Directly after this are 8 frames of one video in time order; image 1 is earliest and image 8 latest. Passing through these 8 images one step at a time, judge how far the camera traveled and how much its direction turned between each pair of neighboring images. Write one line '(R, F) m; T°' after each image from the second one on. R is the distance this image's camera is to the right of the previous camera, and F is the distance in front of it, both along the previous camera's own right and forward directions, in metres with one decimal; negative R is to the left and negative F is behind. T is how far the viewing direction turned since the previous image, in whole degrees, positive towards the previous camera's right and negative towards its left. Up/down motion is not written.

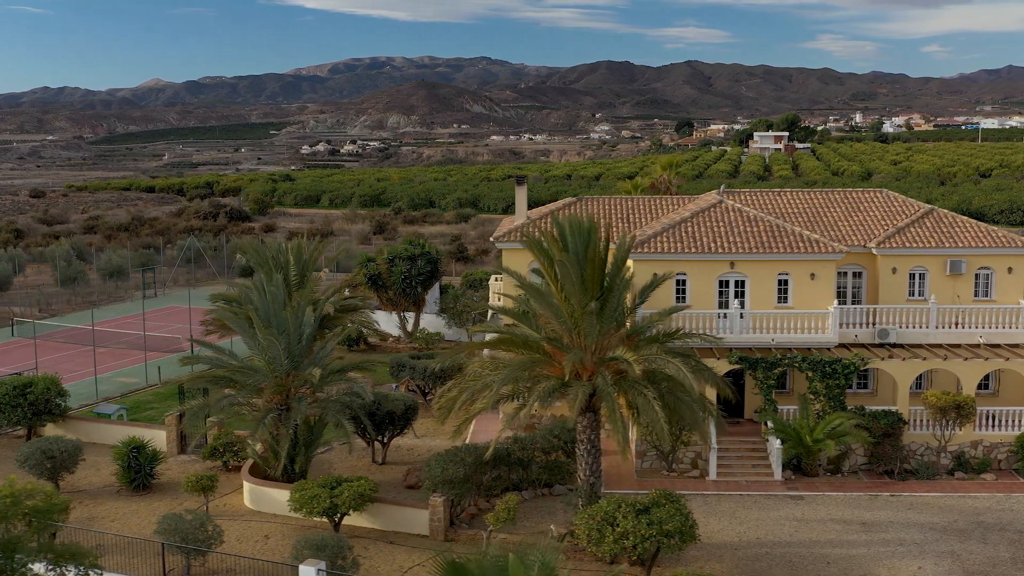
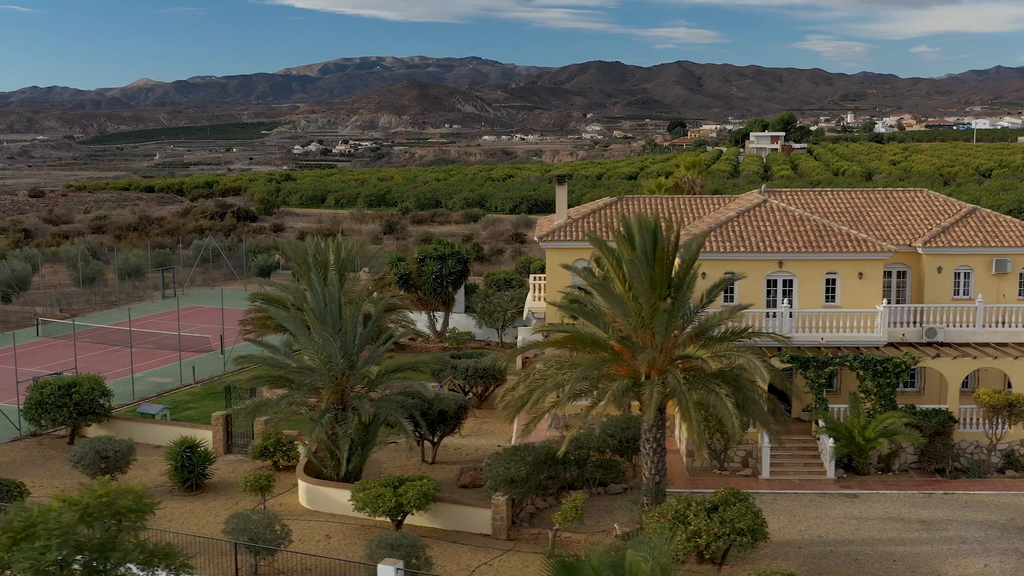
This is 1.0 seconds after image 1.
(-1.2, 0.0) m; 0°
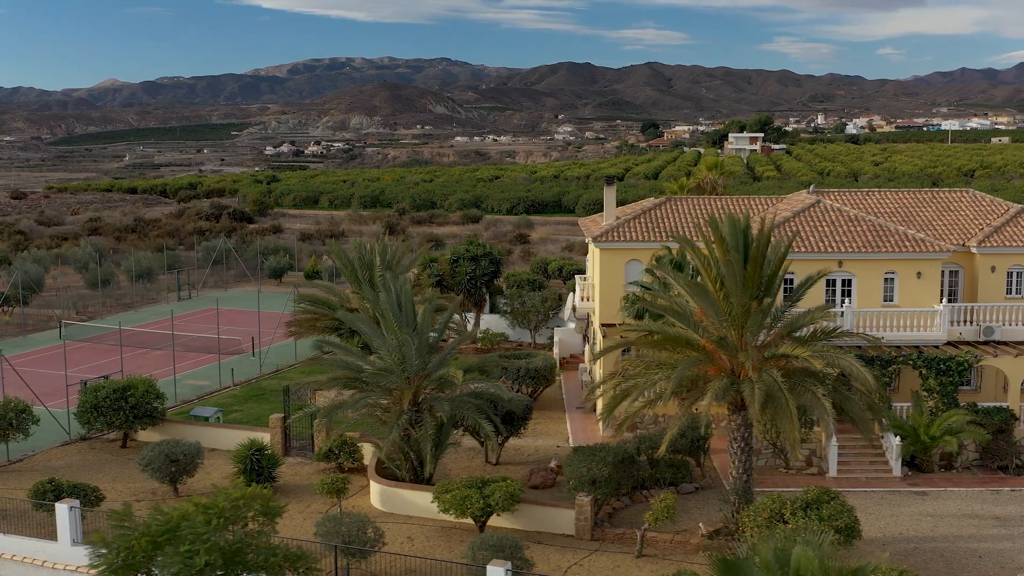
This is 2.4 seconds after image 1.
(-1.9, 0.0) m; +1°
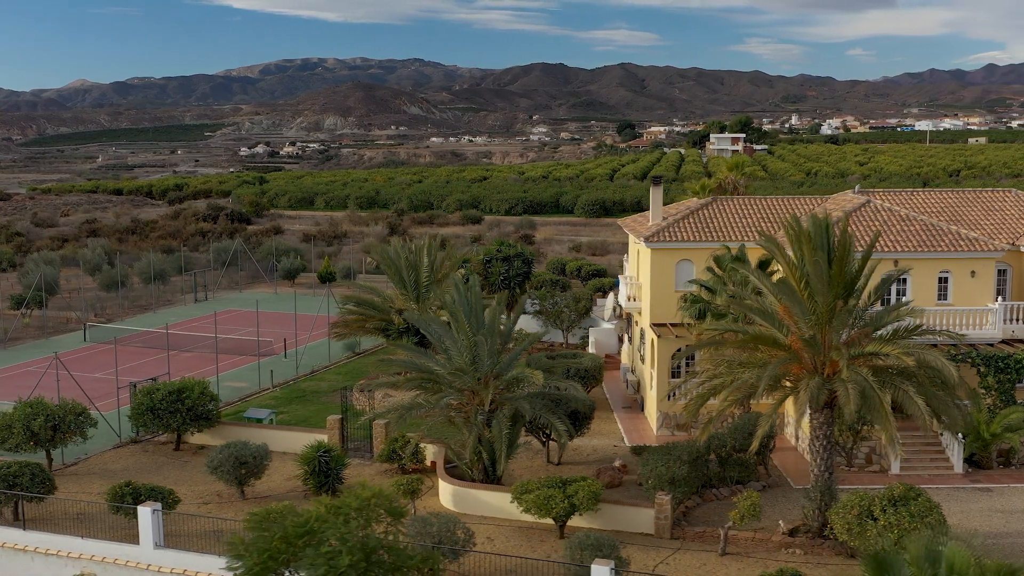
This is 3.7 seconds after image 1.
(-1.7, 0.0) m; +1°
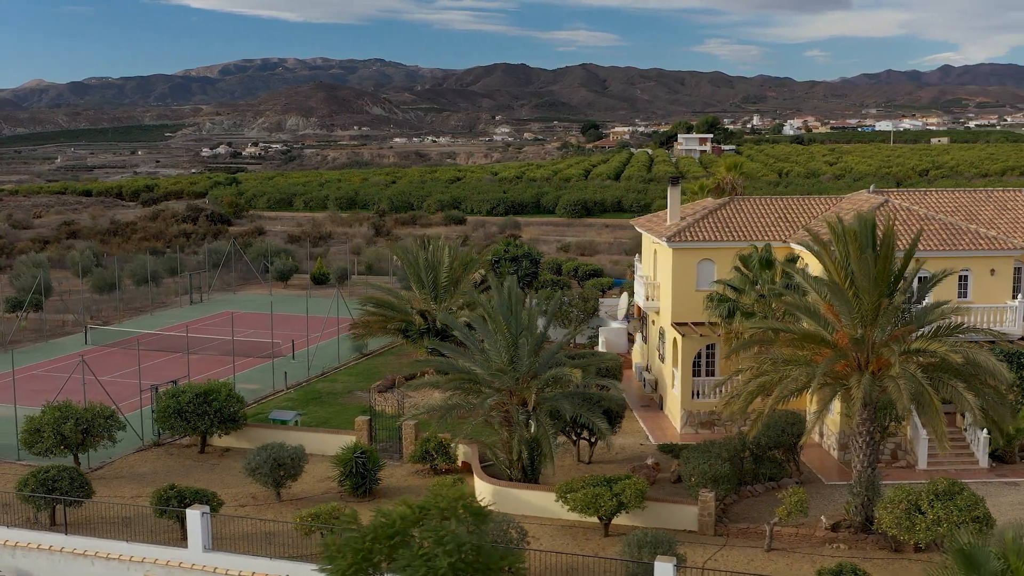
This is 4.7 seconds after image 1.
(-1.4, -0.1) m; +2°
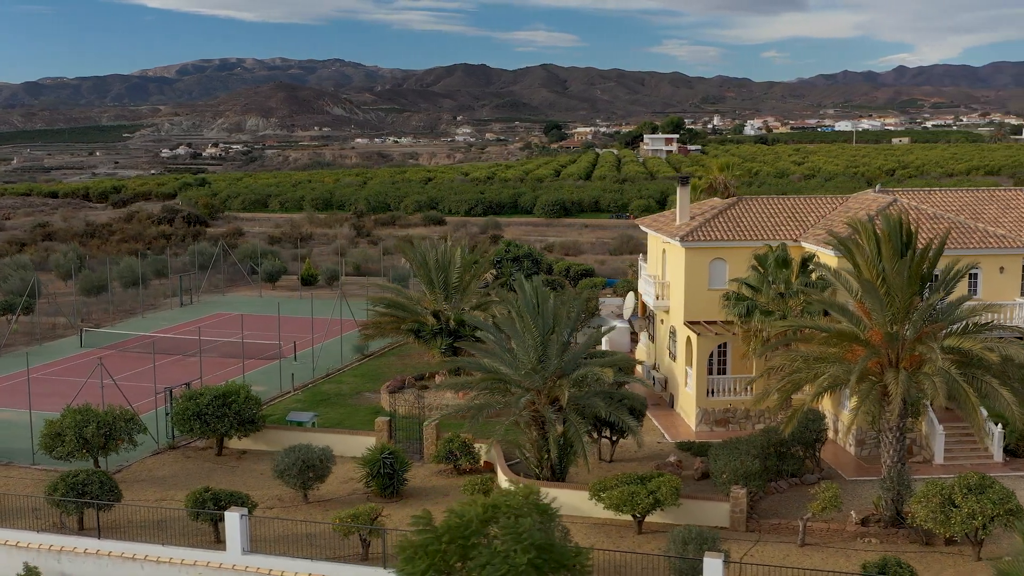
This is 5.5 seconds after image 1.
(-1.2, 0.0) m; +2°
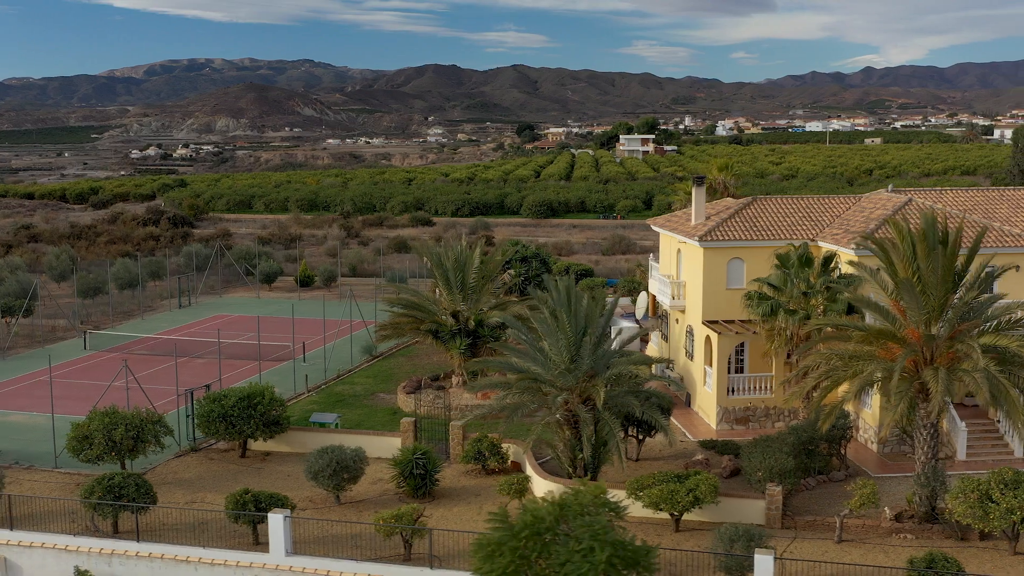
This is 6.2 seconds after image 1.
(-1.1, 0.0) m; +1°
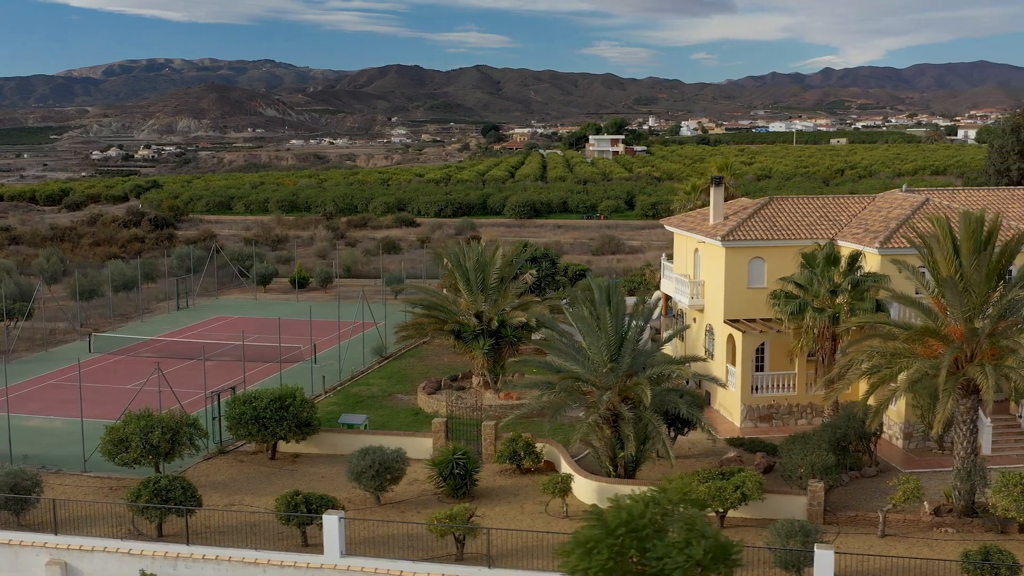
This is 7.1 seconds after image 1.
(-1.4, -0.1) m; +2°
